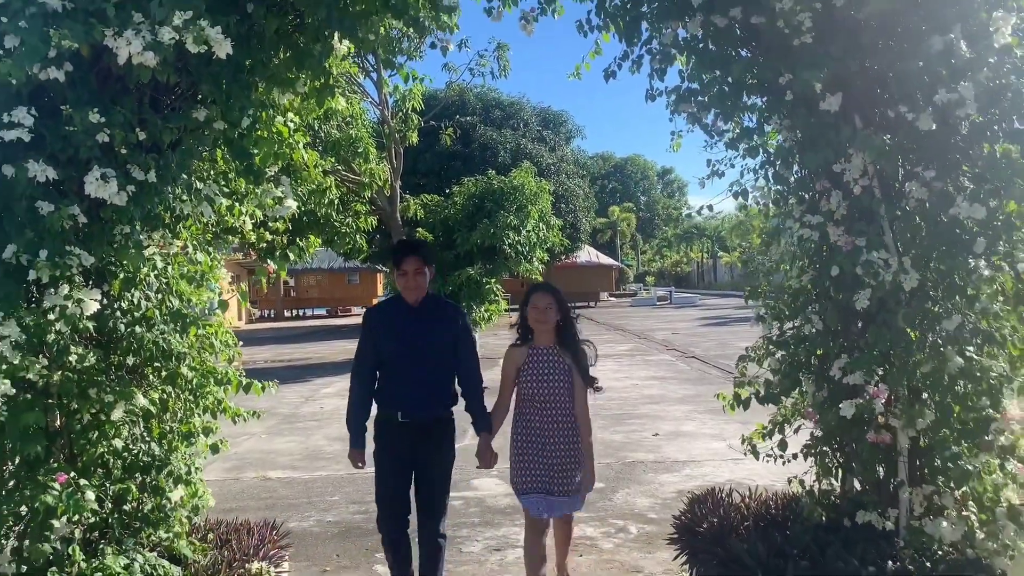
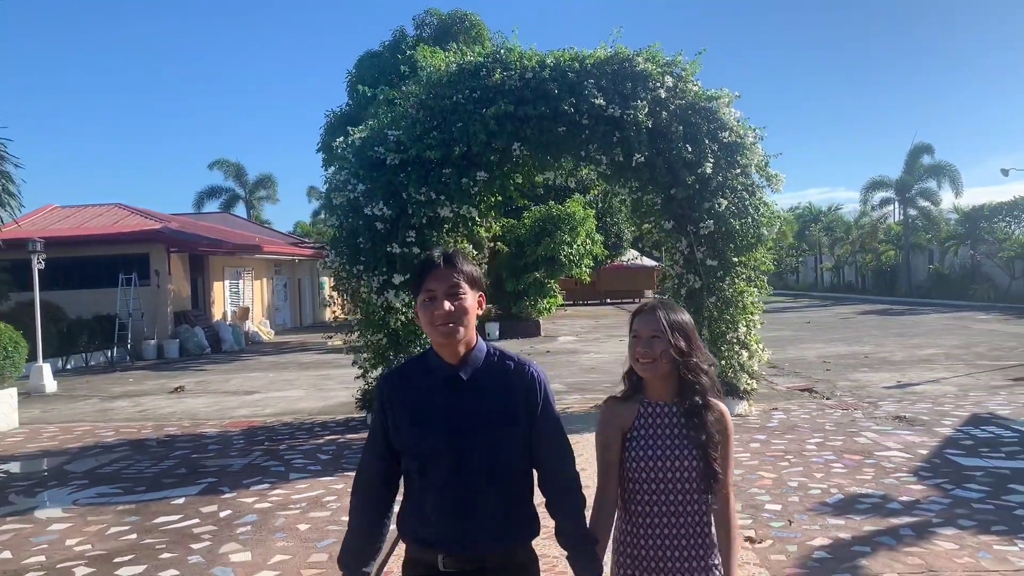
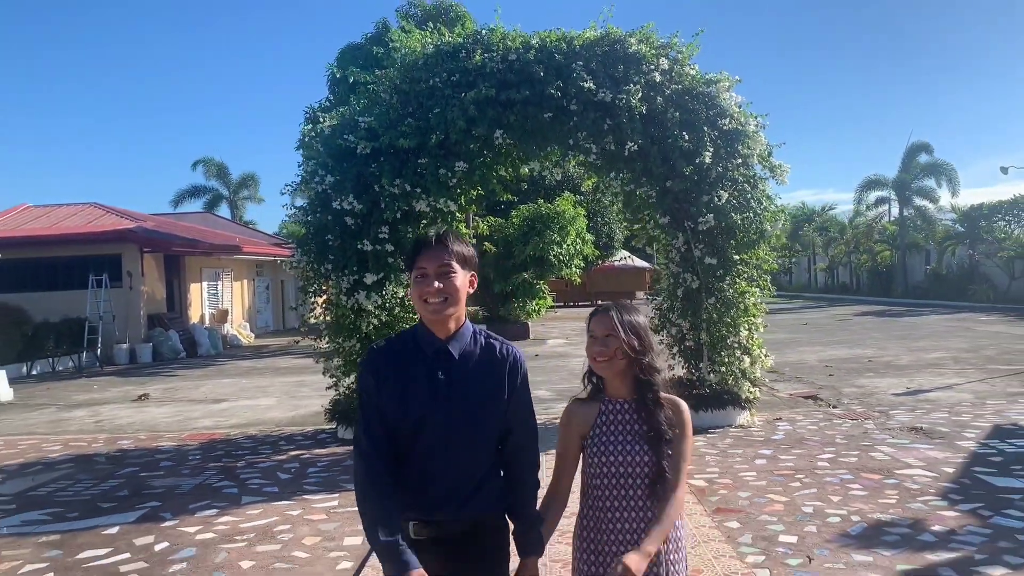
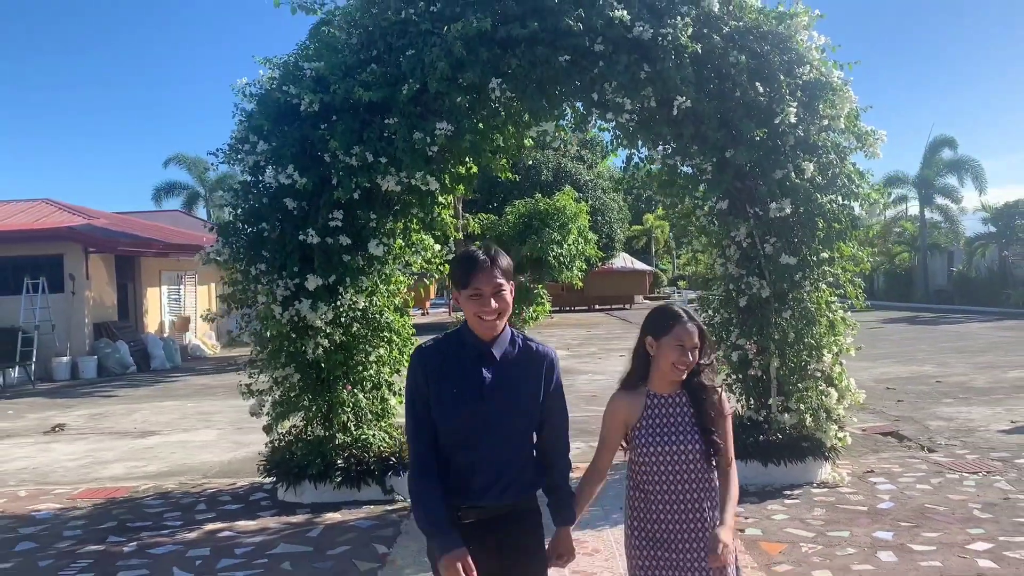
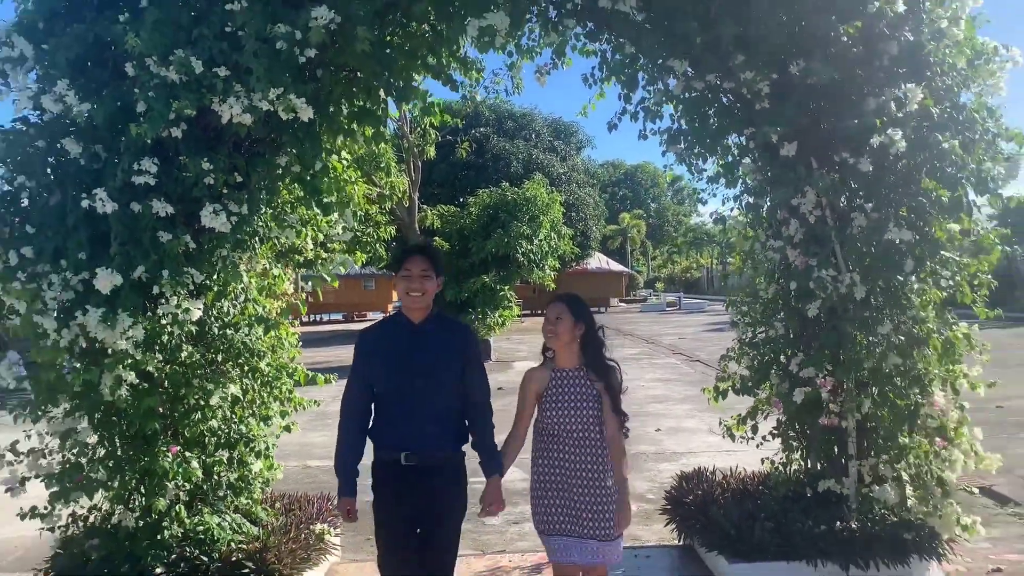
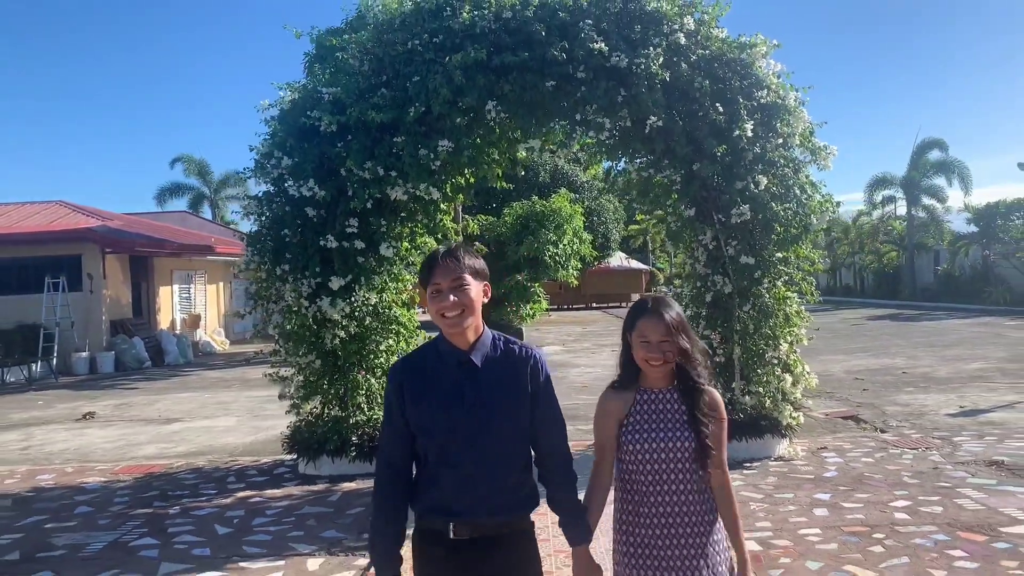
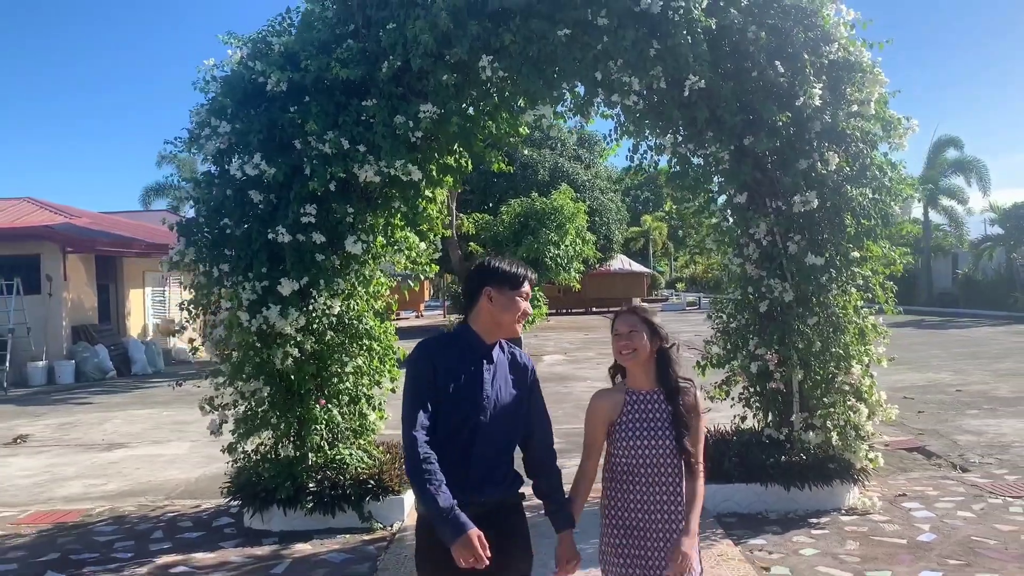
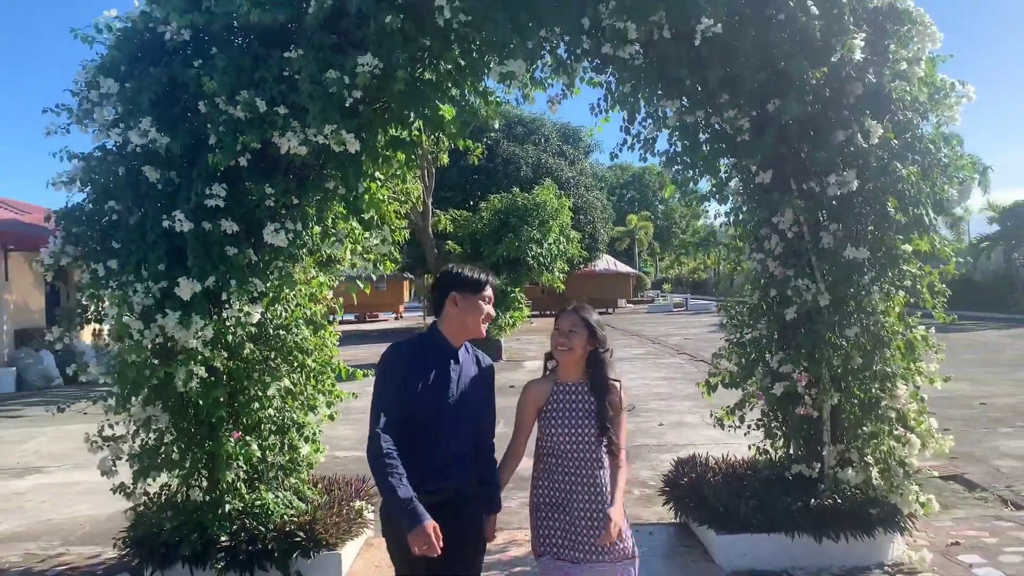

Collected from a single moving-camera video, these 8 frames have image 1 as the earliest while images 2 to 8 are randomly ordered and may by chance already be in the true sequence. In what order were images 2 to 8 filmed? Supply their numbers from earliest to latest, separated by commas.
5, 8, 7, 4, 6, 3, 2
